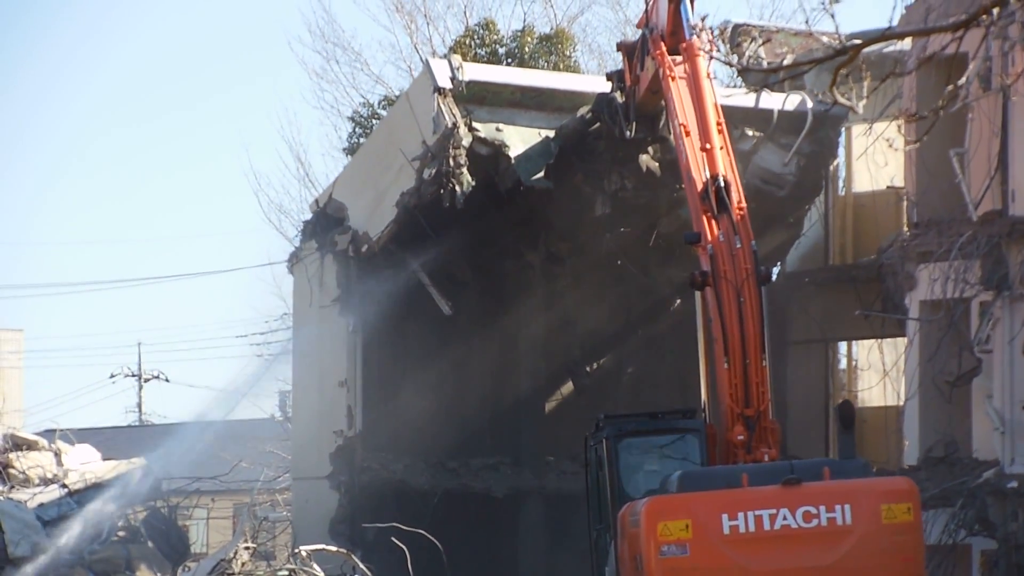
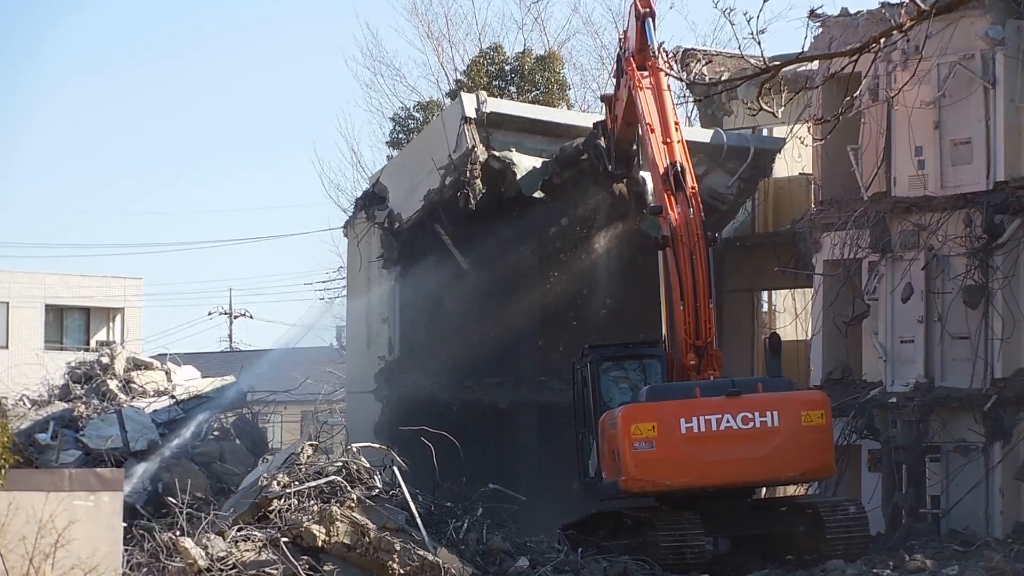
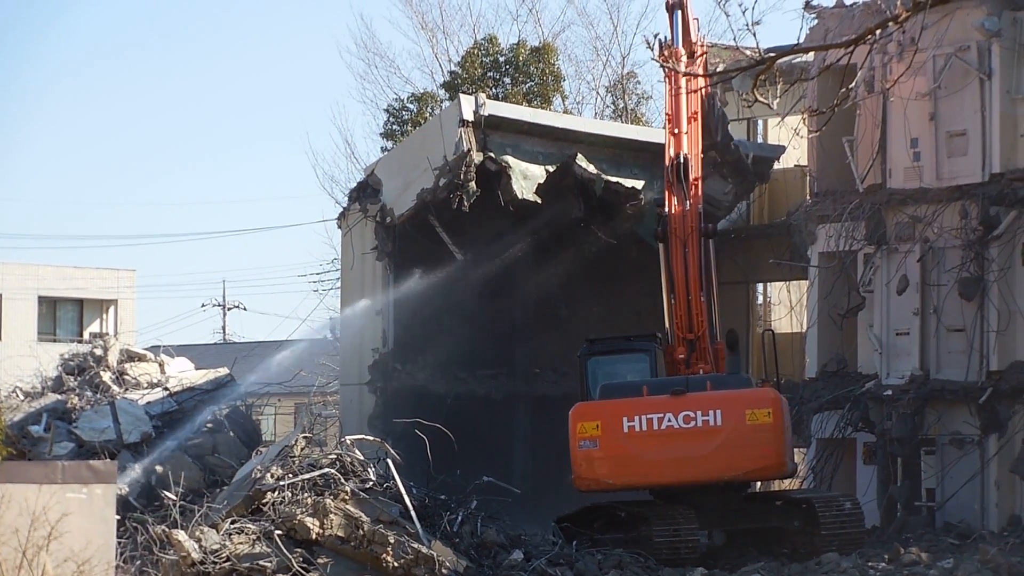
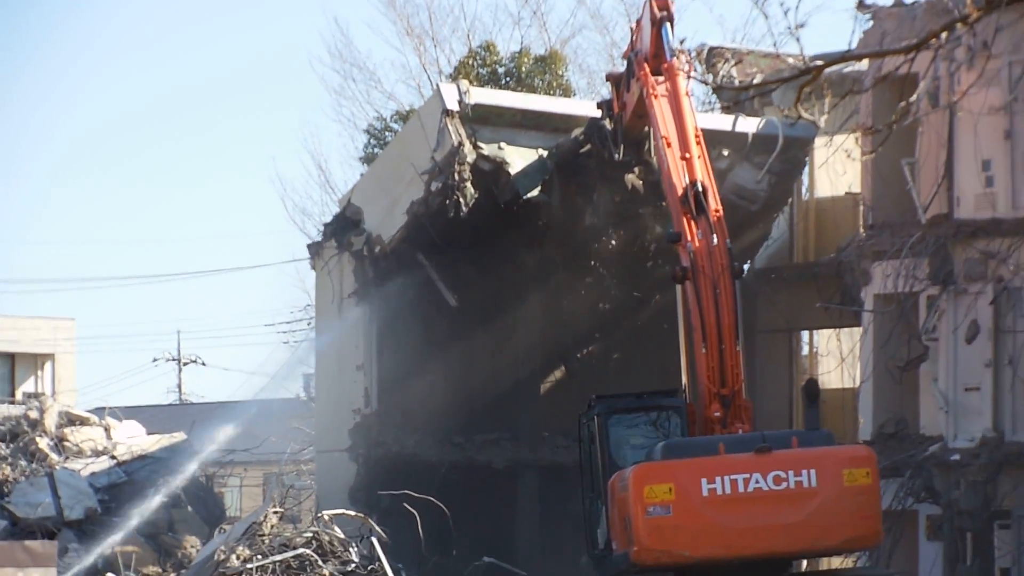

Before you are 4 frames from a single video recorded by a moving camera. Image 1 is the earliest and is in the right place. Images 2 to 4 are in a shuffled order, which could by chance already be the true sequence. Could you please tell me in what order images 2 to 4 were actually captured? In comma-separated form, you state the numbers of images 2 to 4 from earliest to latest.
4, 2, 3
